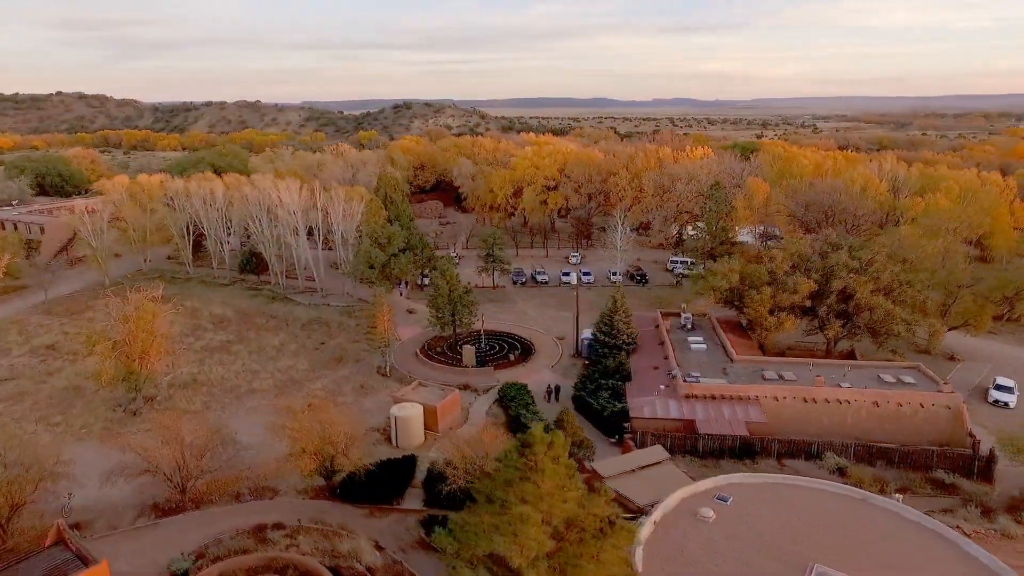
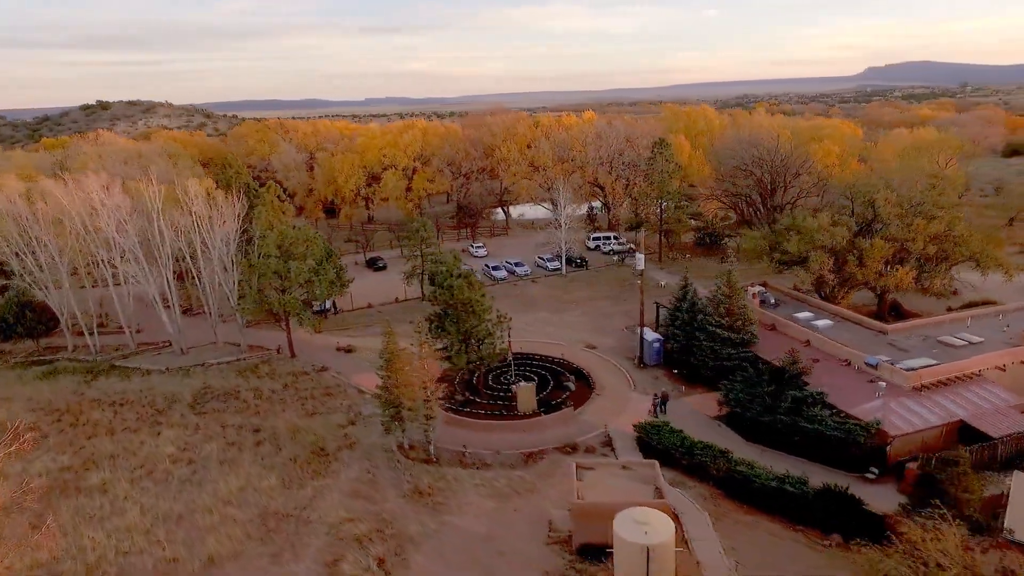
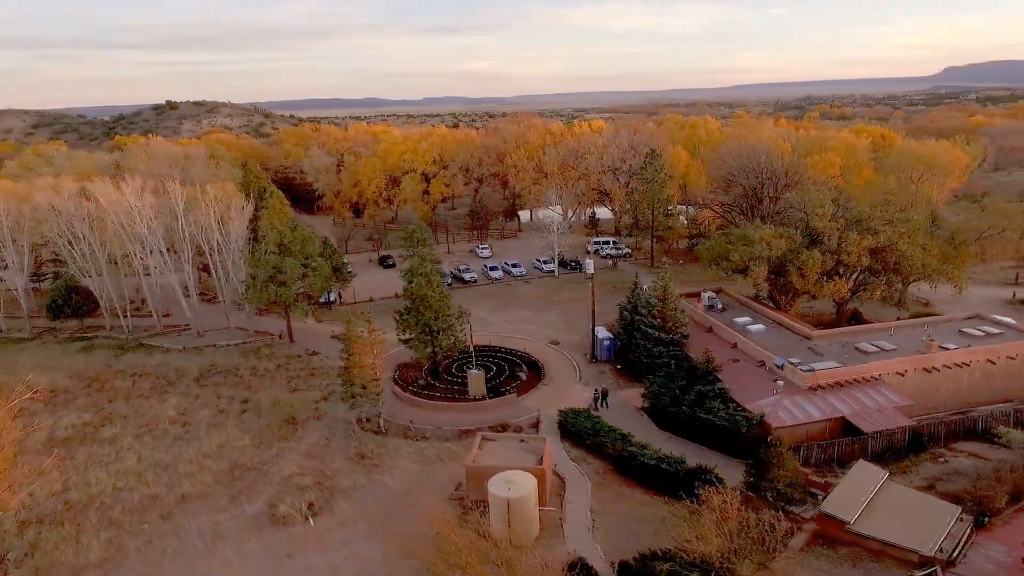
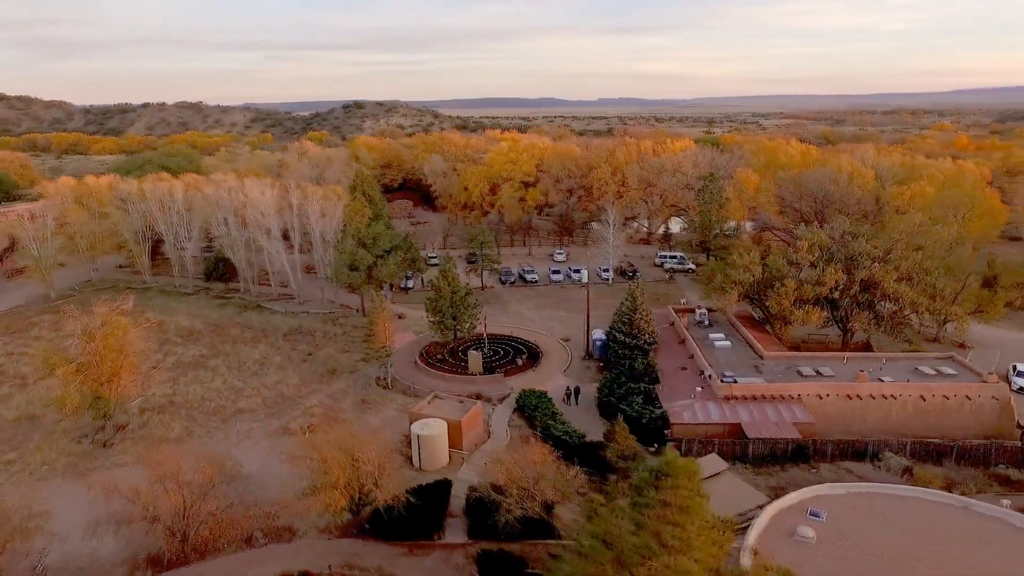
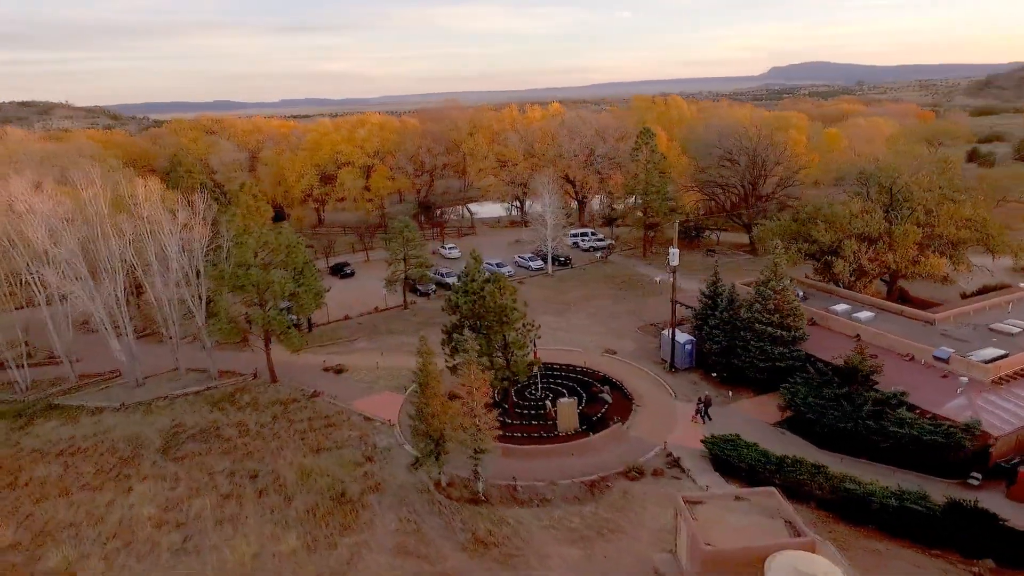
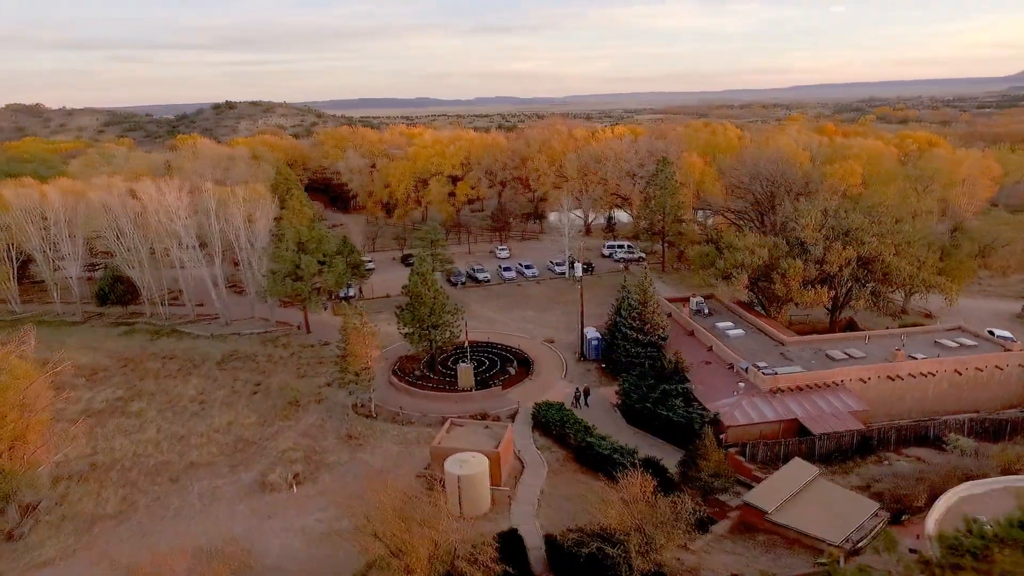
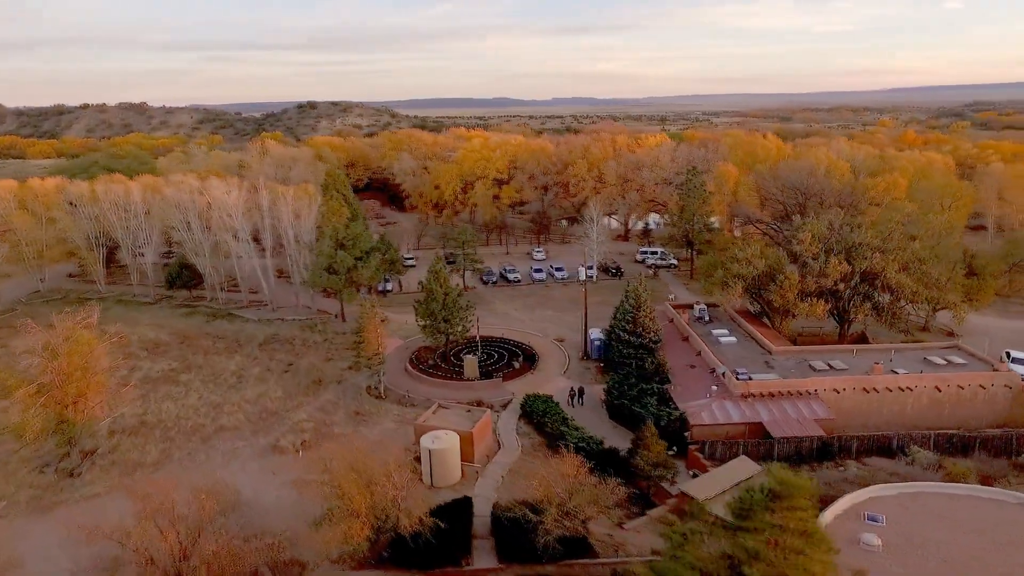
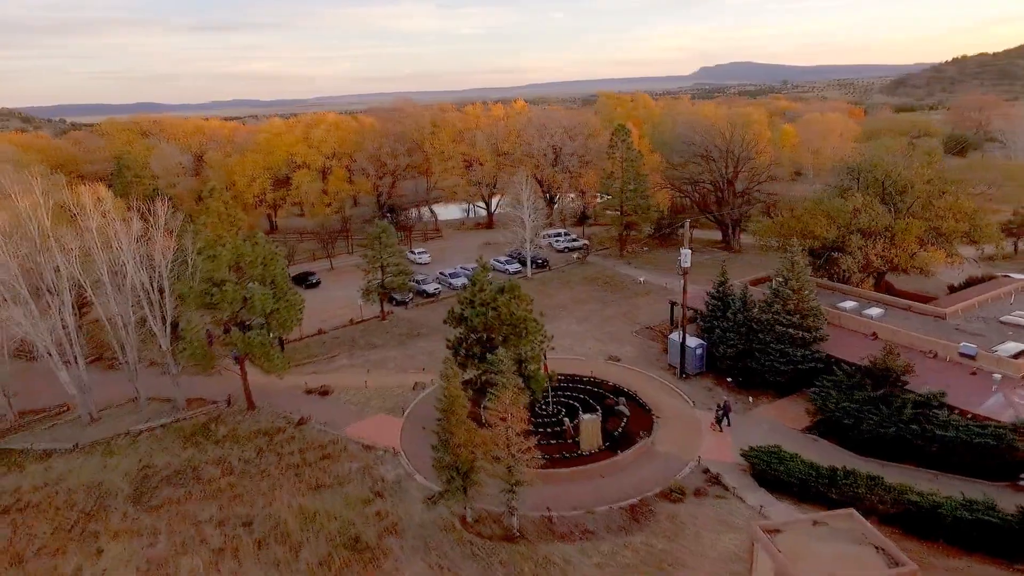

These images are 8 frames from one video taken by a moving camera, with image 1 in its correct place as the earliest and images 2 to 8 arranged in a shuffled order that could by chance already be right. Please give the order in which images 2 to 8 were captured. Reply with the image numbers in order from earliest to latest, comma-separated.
4, 7, 6, 3, 2, 5, 8
